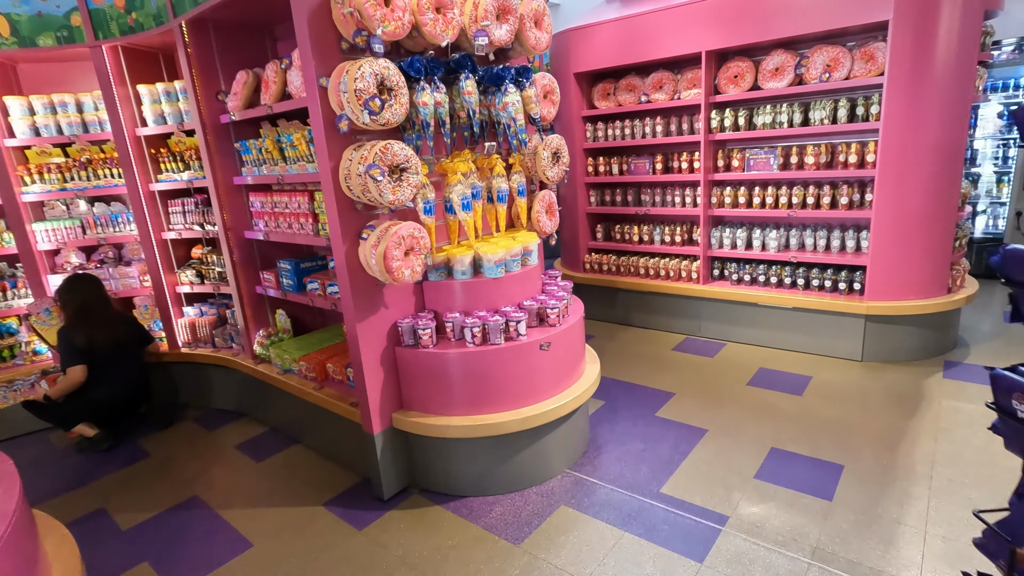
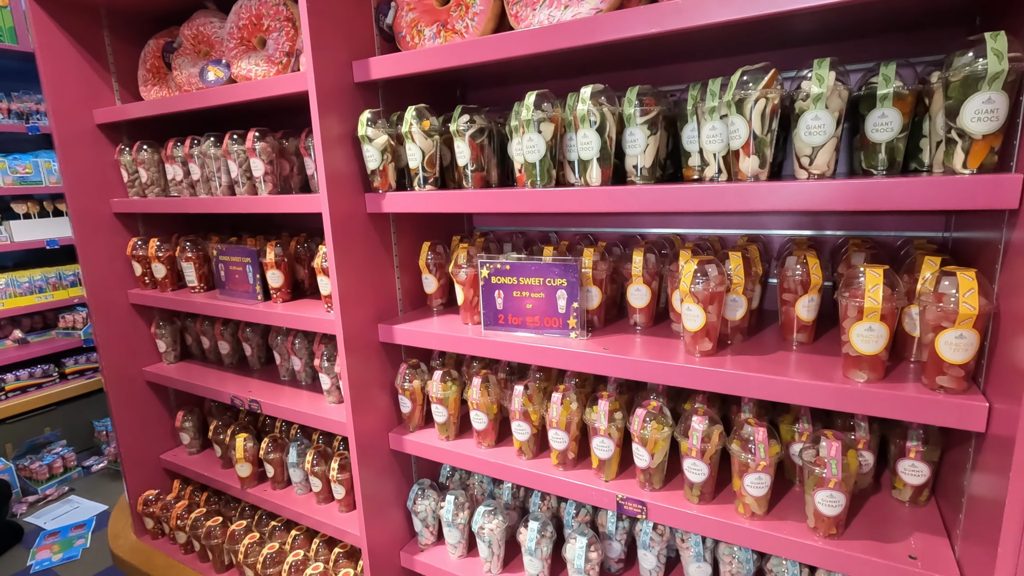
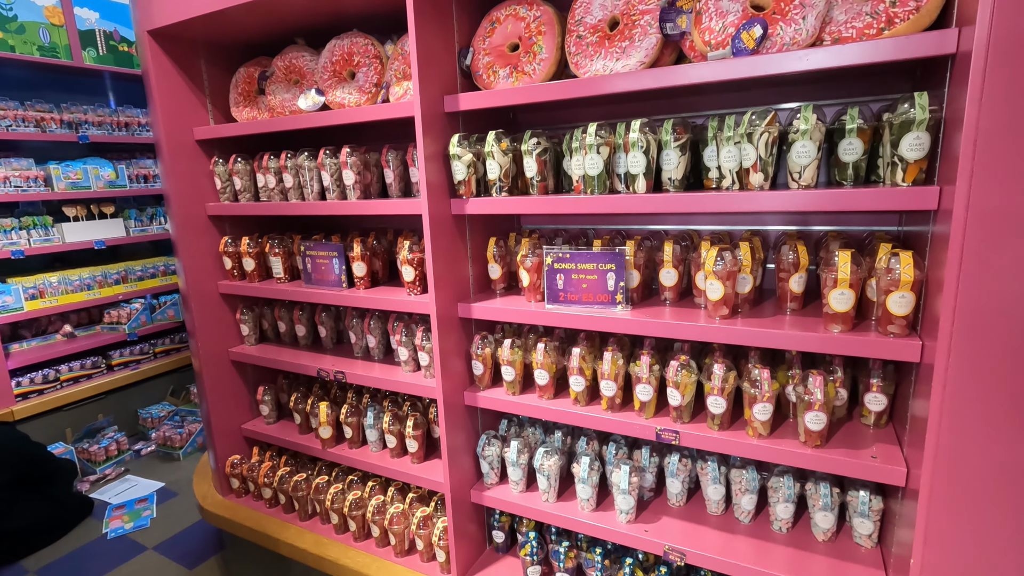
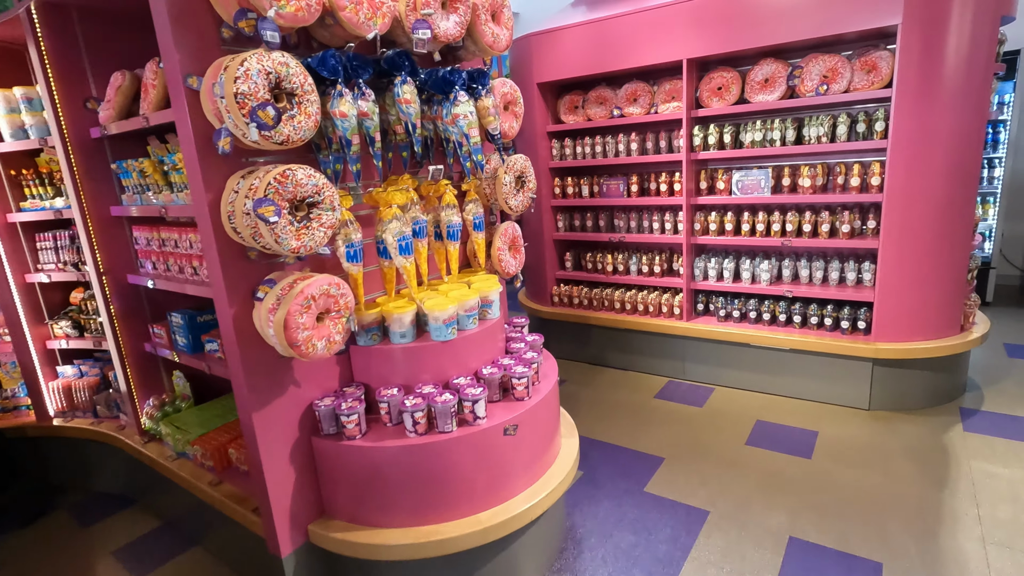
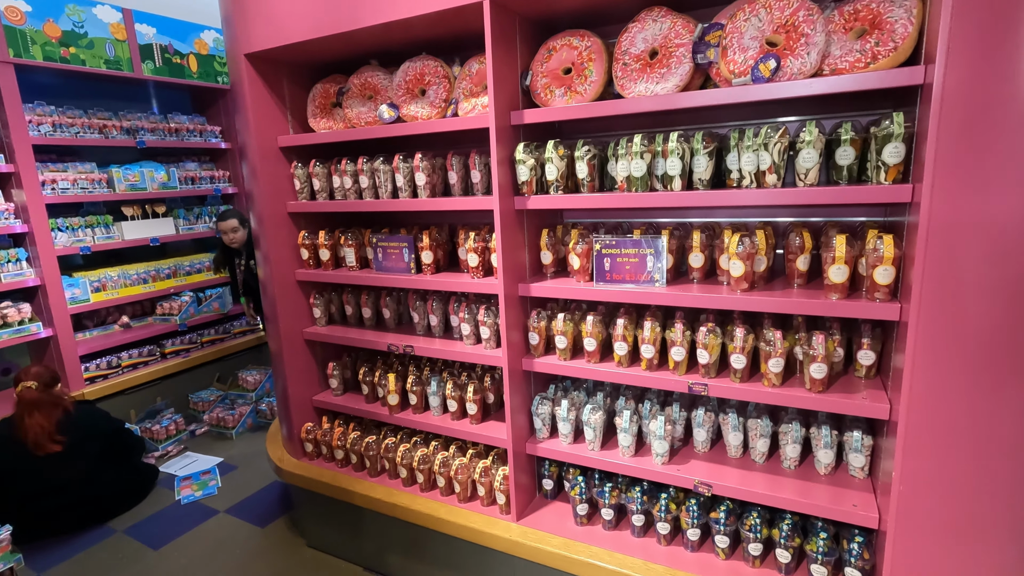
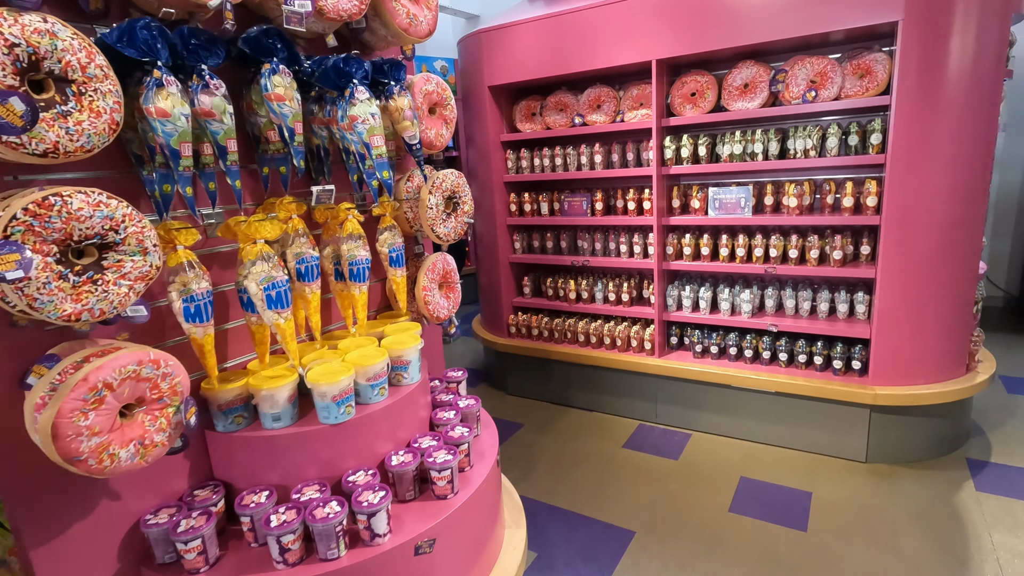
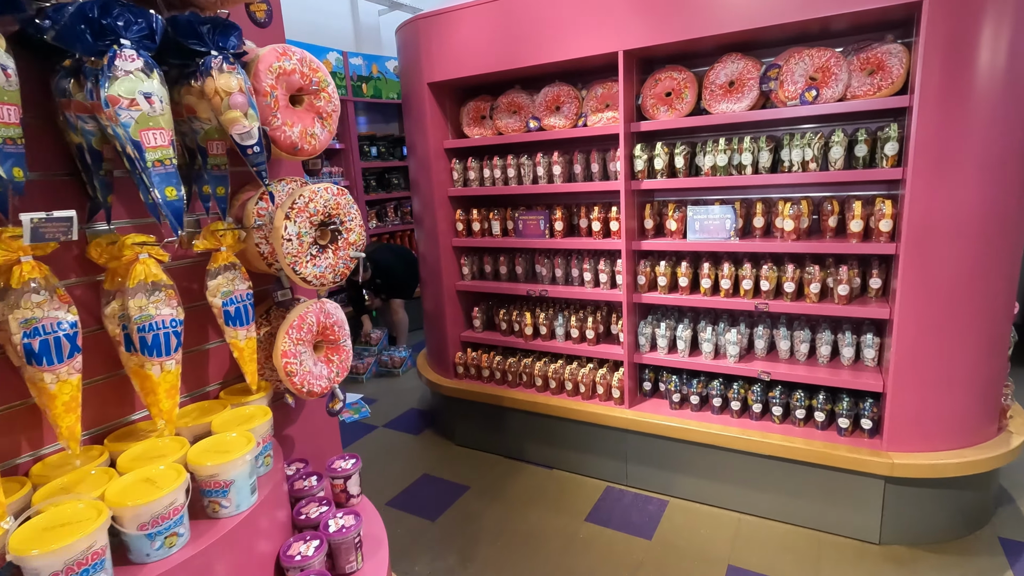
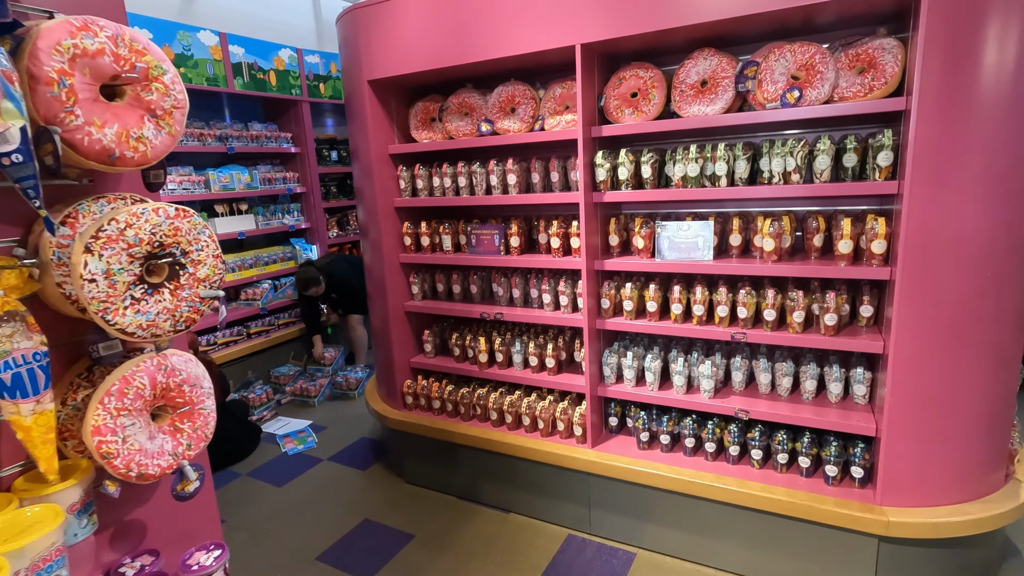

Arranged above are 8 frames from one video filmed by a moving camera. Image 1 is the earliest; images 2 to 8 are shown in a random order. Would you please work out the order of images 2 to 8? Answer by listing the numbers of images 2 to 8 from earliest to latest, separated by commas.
4, 6, 7, 8, 5, 3, 2
